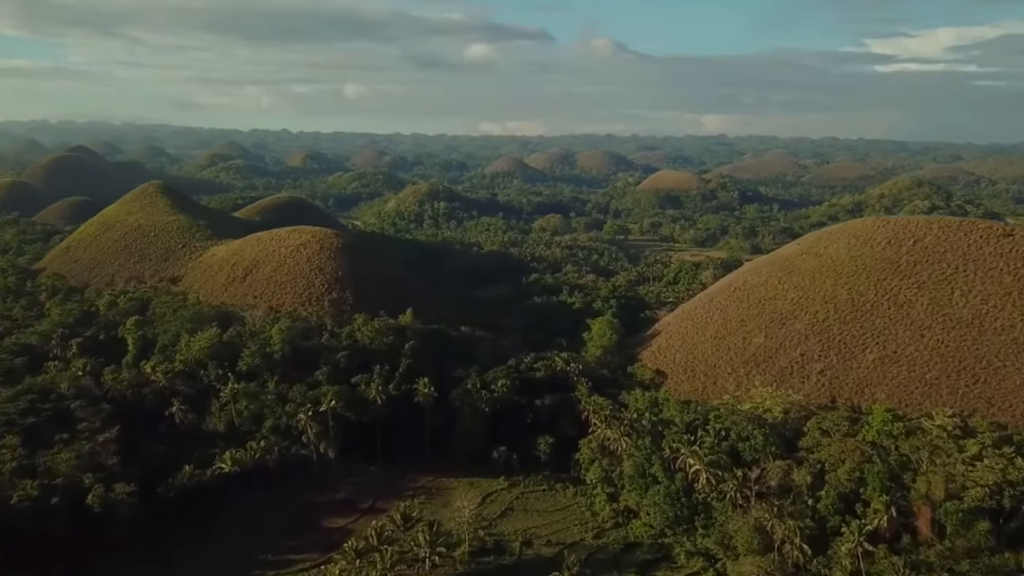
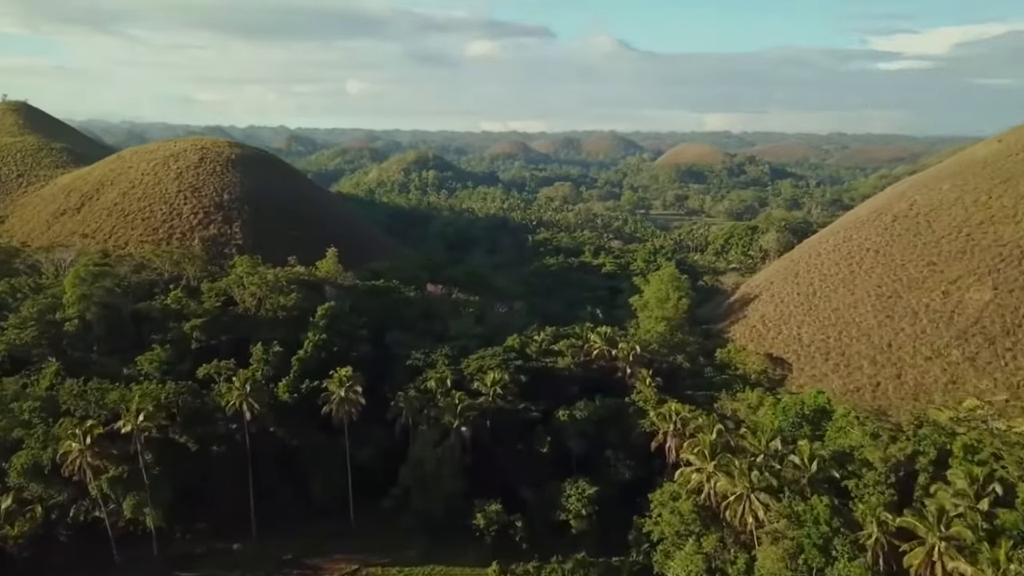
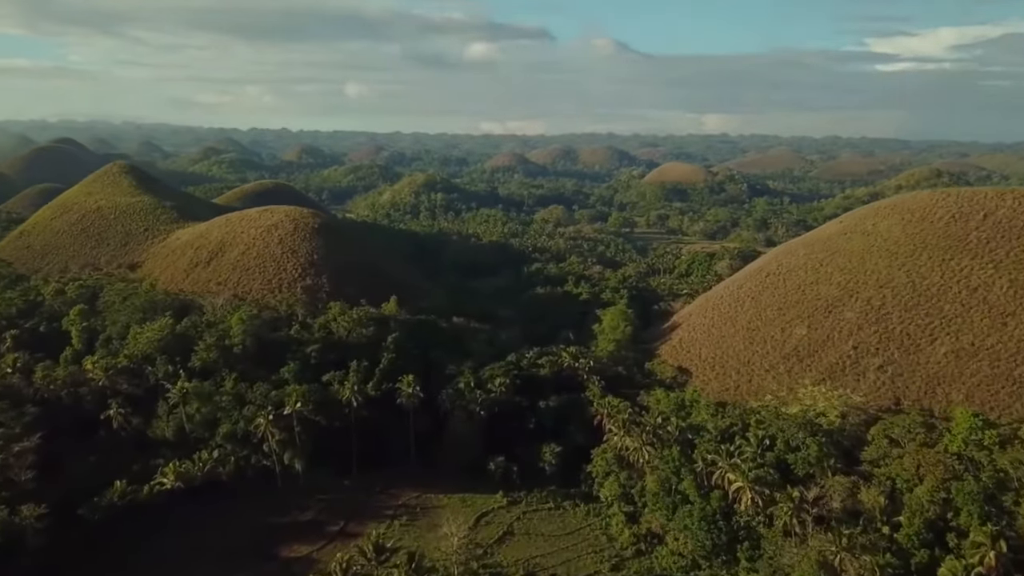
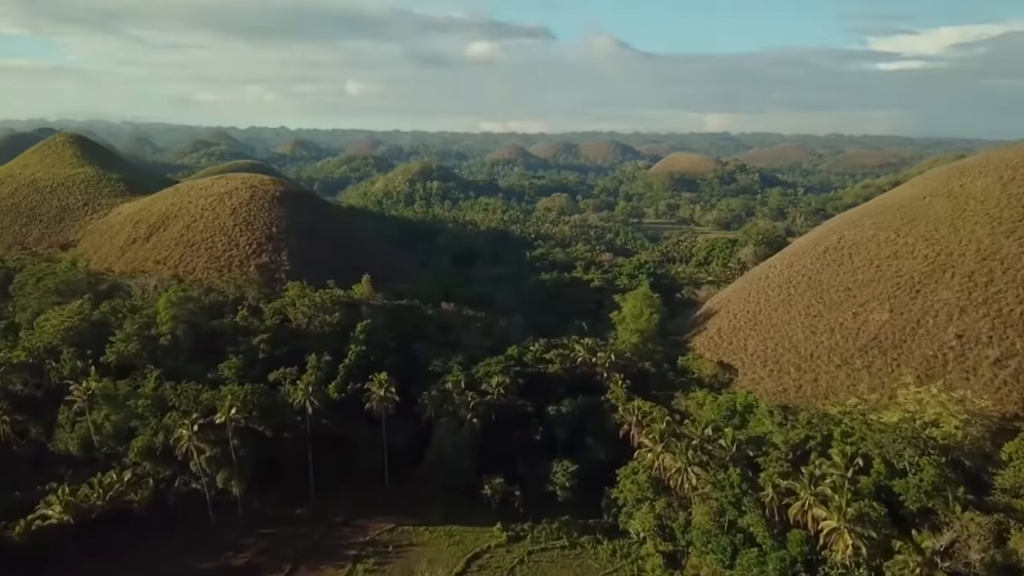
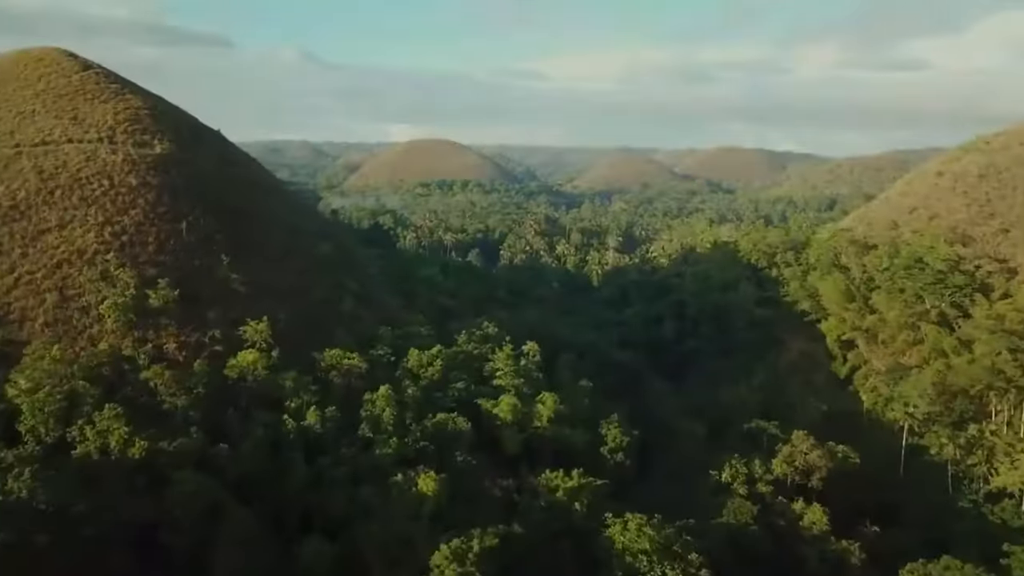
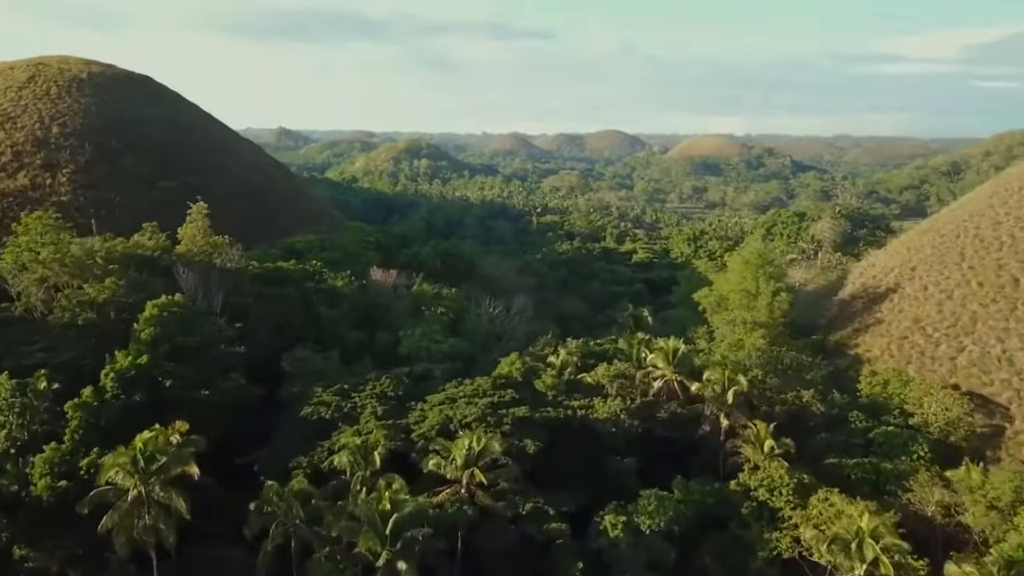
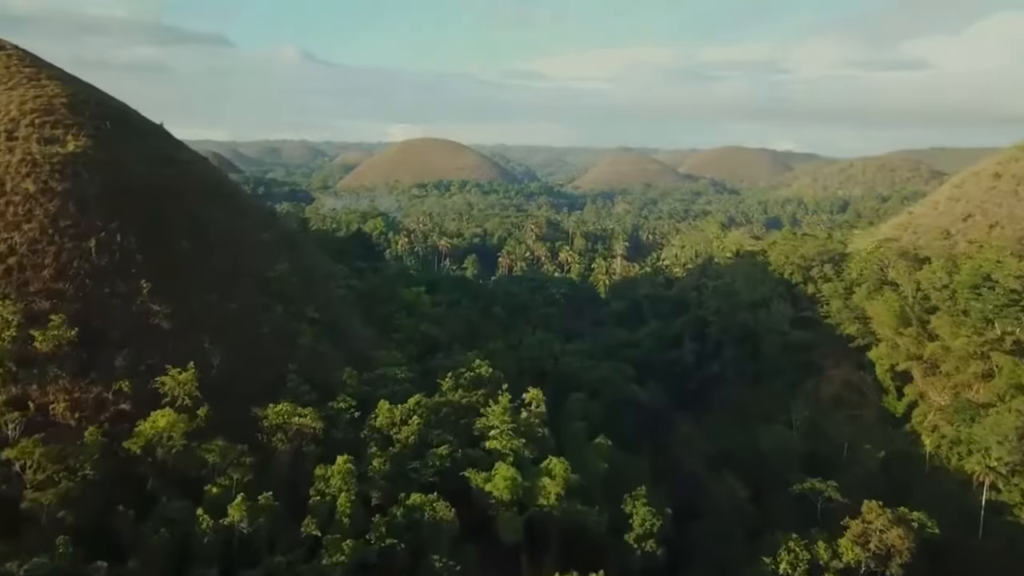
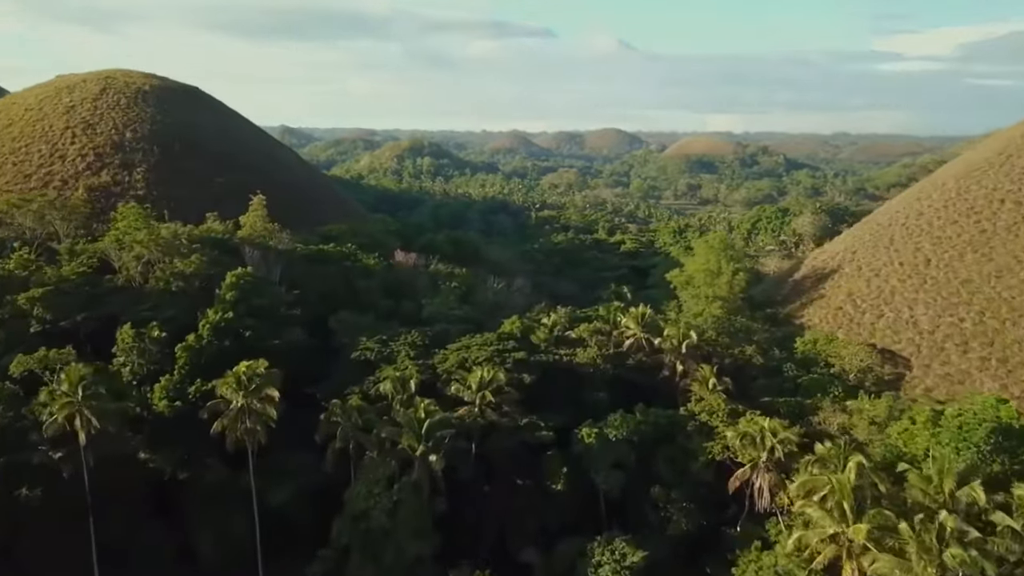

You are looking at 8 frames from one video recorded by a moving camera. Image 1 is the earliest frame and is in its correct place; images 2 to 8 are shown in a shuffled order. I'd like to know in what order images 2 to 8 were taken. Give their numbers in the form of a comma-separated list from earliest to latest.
3, 4, 2, 8, 6, 5, 7
